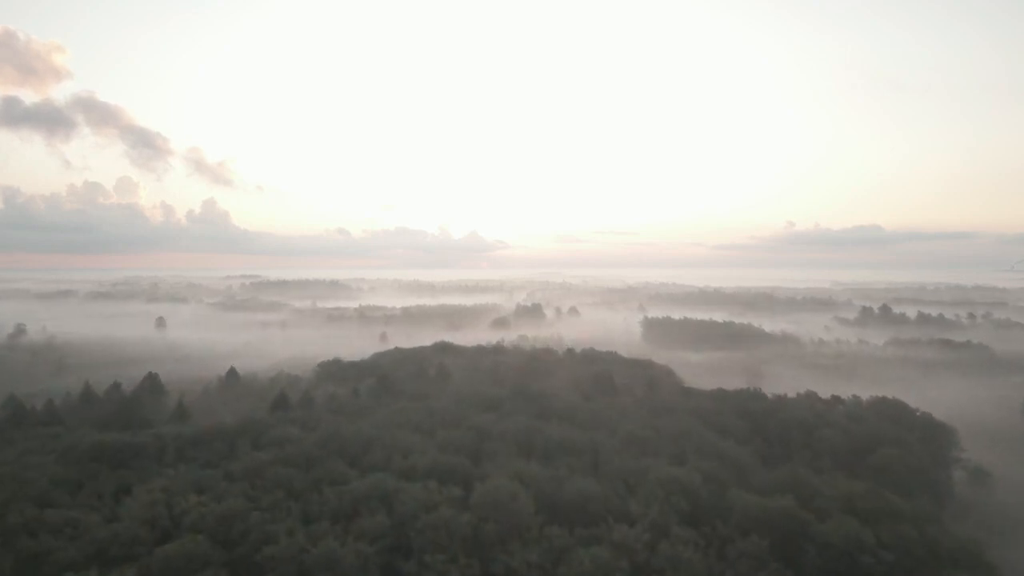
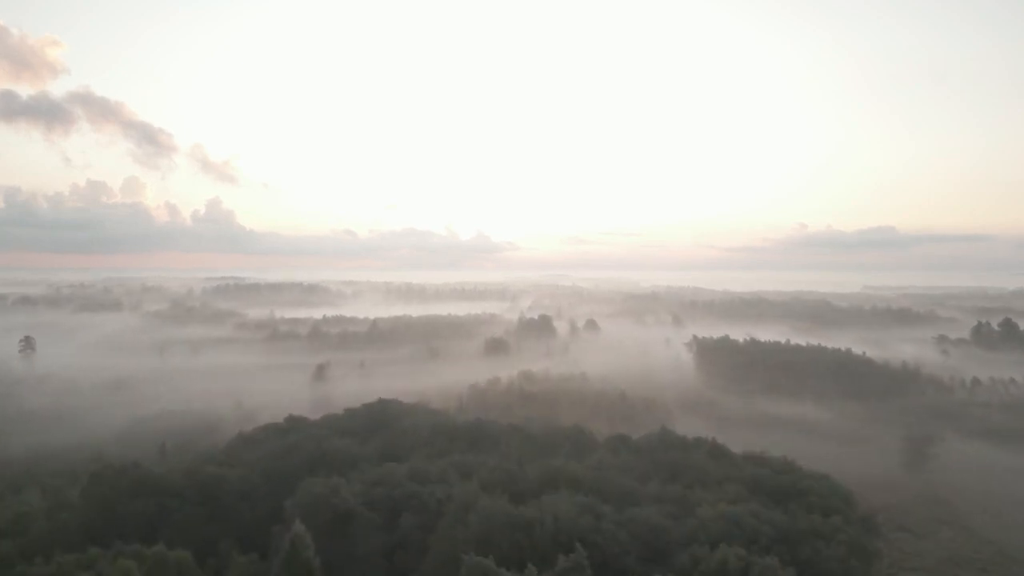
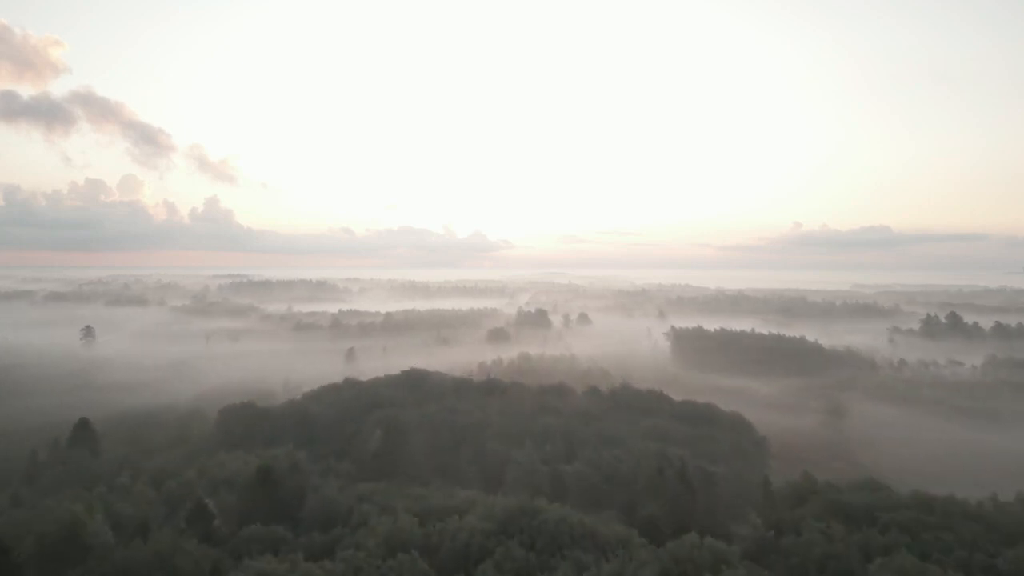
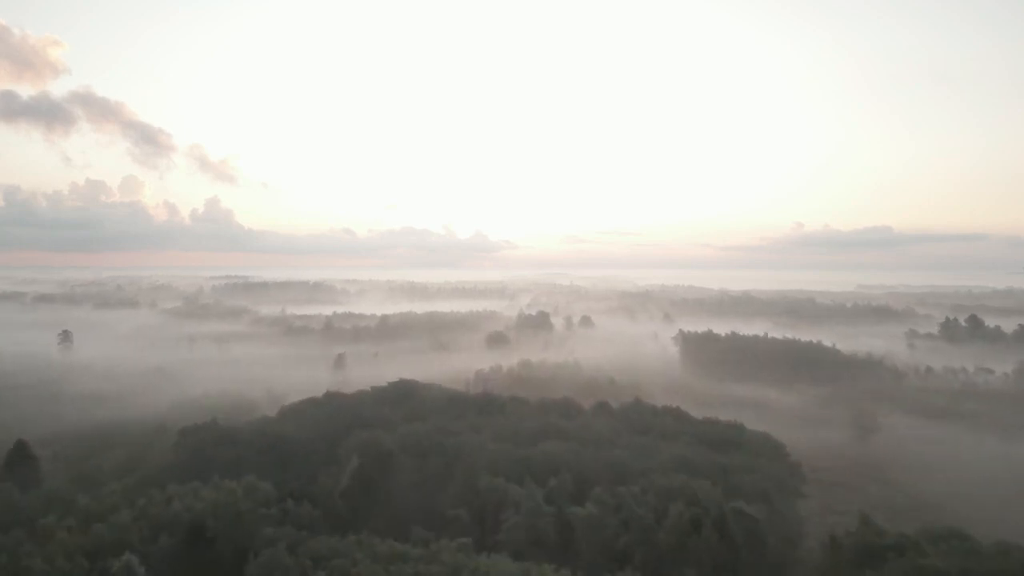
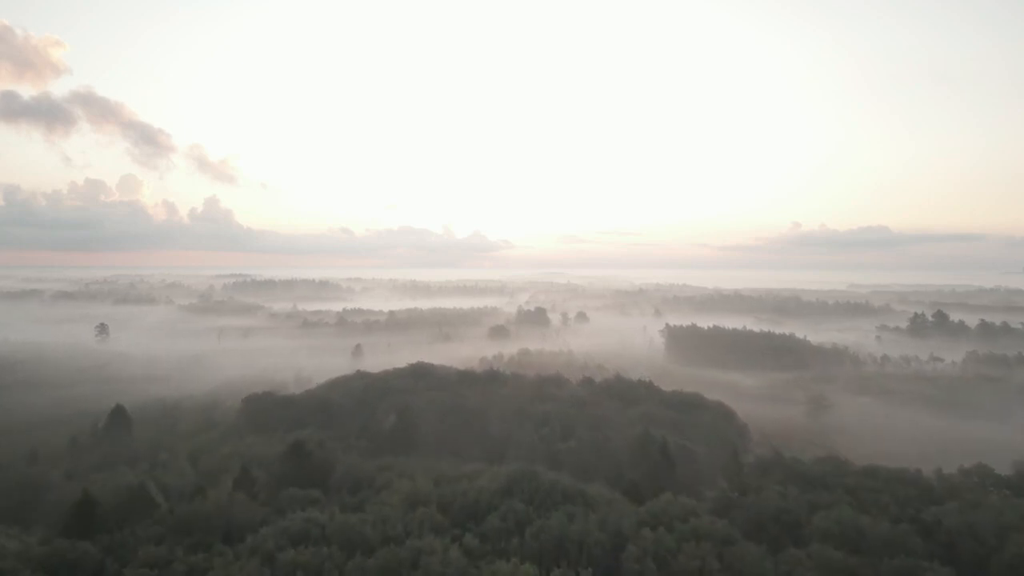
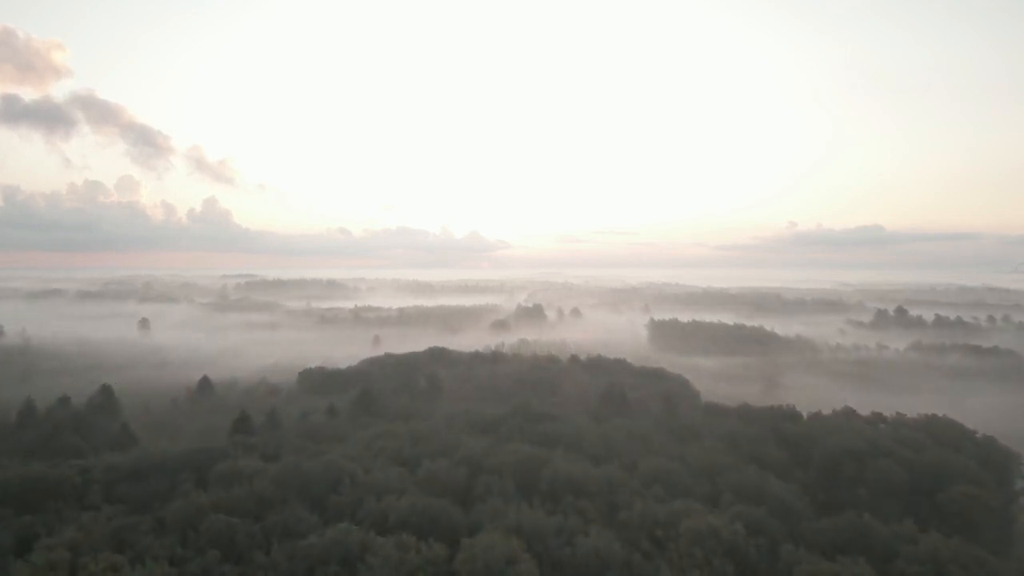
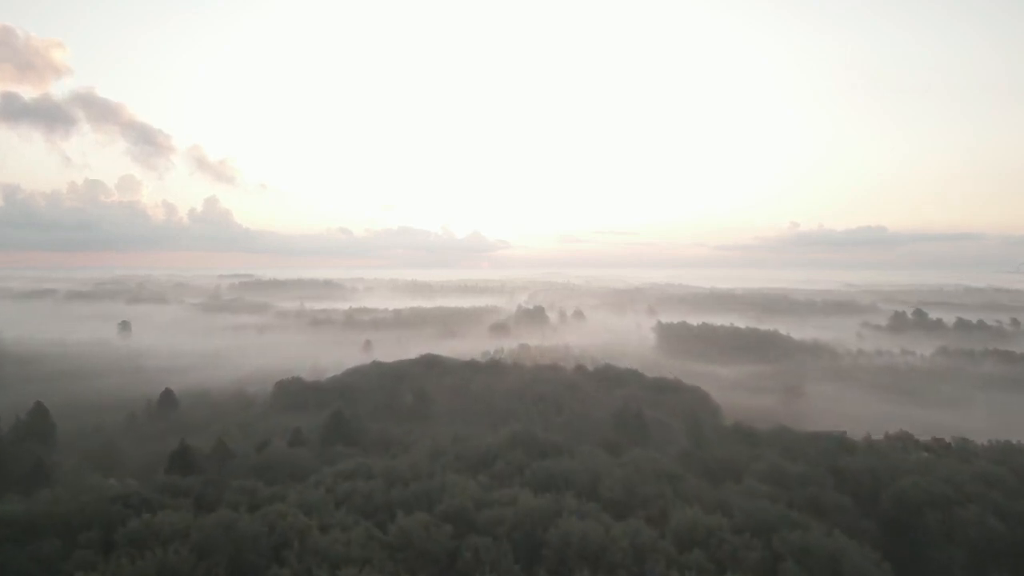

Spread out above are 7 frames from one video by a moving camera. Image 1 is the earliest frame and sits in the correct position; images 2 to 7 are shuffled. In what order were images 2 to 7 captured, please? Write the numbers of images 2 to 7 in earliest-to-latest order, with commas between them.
6, 7, 5, 3, 4, 2
